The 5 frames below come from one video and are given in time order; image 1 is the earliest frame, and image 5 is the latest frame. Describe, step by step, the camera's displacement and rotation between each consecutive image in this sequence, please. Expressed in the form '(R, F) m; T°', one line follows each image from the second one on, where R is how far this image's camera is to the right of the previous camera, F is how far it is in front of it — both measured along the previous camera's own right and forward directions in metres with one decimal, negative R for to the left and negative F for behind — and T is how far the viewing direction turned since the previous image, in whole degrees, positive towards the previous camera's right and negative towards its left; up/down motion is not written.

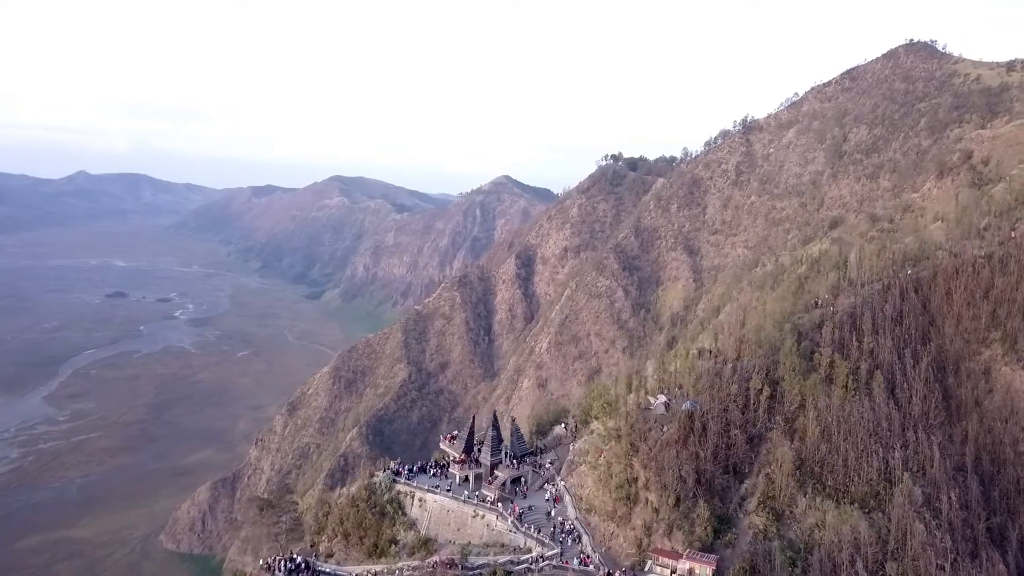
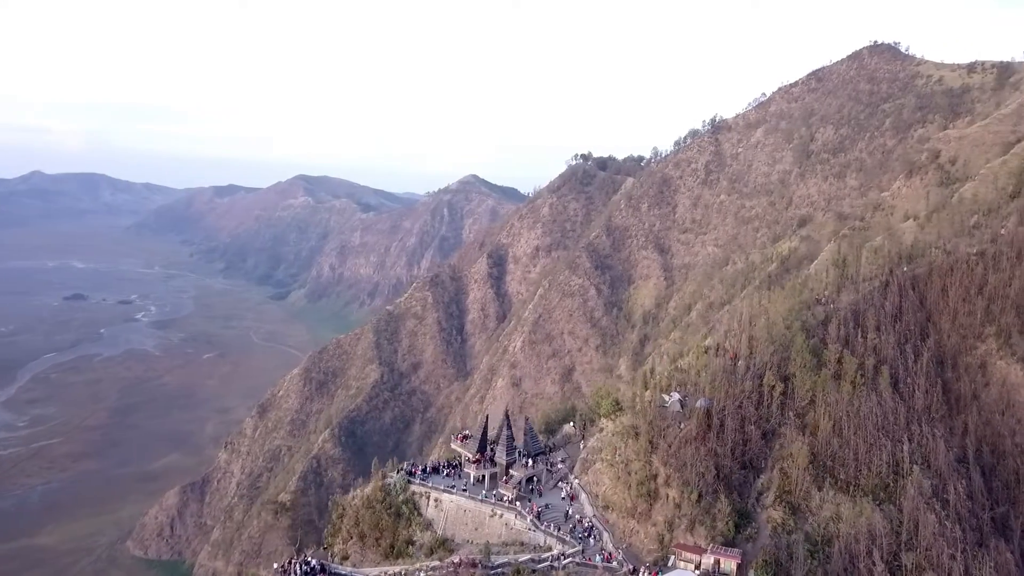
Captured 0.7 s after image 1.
(-0.6, 0.0) m; +2°
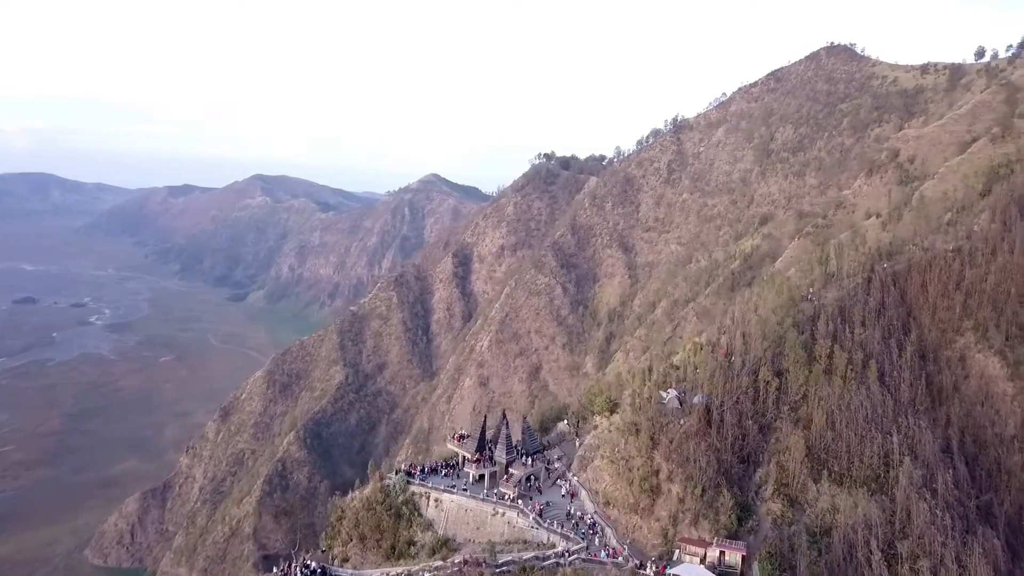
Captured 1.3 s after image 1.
(-0.5, 0.0) m; +3°
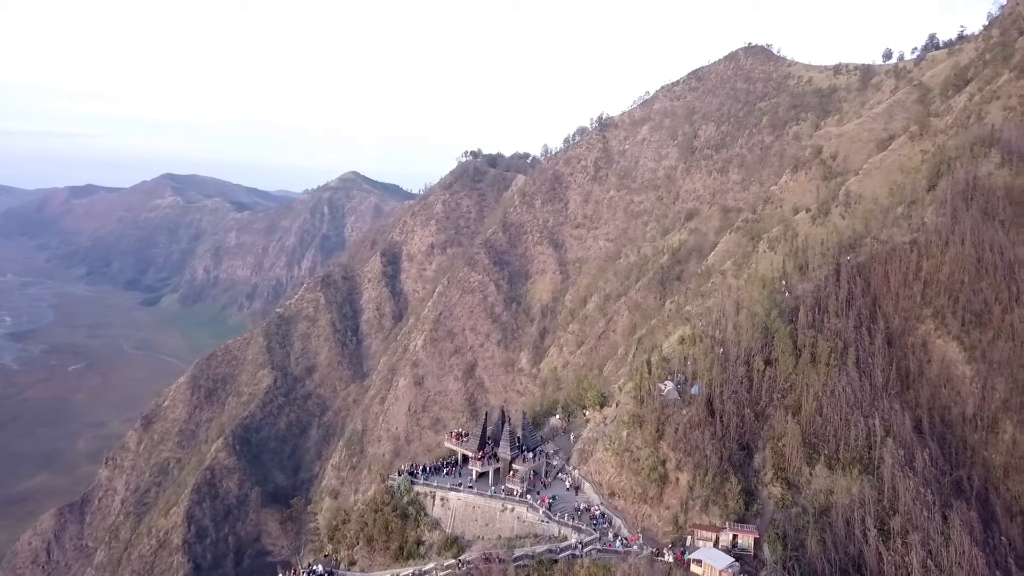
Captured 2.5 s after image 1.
(-1.0, -0.1) m; +6°
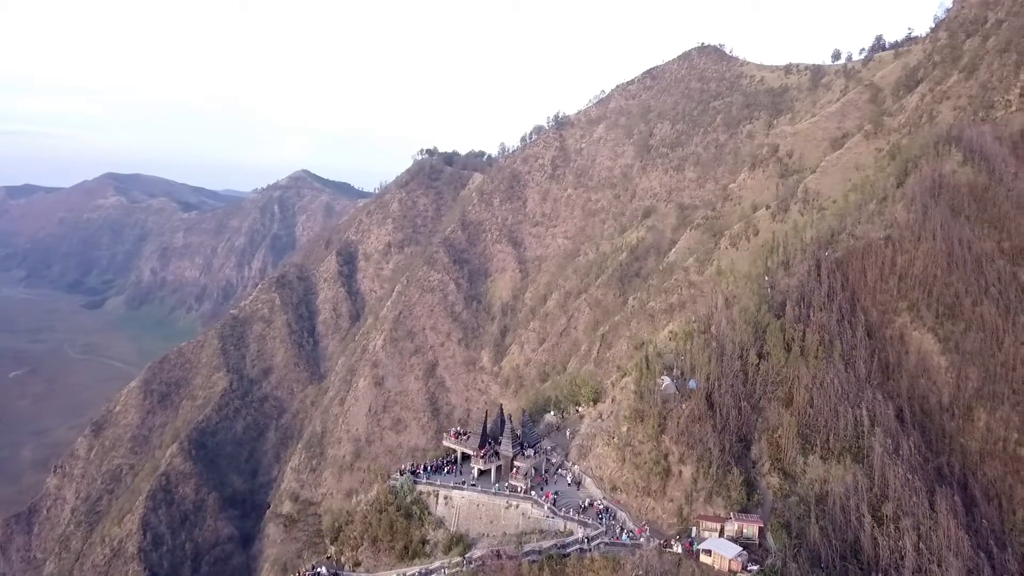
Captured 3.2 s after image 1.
(-0.6, -0.1) m; +3°
